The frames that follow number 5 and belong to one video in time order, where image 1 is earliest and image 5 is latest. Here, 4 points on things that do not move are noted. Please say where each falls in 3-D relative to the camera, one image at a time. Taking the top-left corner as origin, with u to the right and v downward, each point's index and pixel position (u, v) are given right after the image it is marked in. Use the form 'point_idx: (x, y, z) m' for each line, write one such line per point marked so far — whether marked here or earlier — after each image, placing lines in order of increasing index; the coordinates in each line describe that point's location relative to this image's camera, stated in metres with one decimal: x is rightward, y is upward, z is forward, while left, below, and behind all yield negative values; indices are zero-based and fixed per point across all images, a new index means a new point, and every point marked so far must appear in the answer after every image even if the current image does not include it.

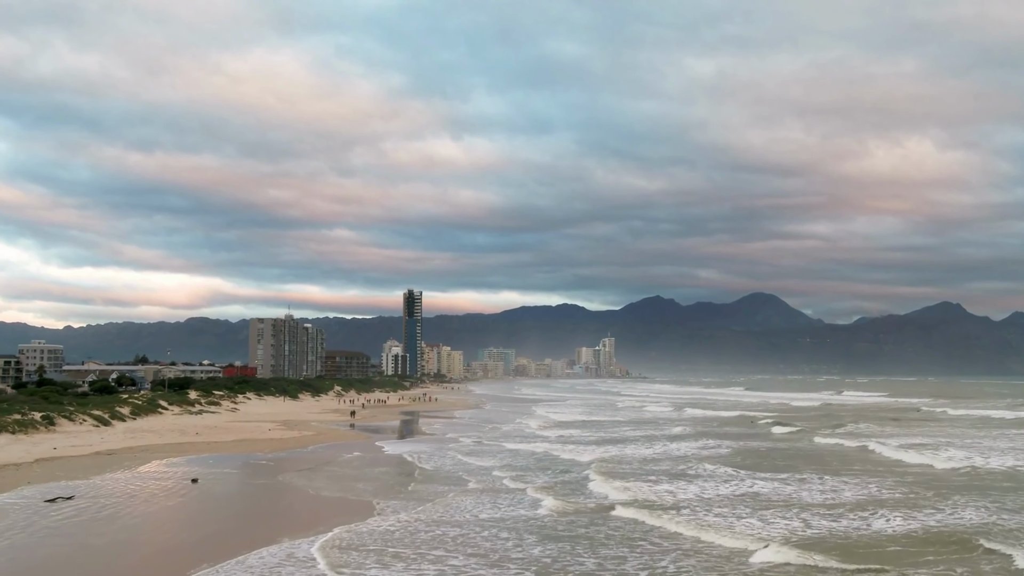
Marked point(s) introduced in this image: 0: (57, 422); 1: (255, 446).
0: (-11.8, -3.5, +18.1) m
1: (-6.2, -3.8, +16.7) m
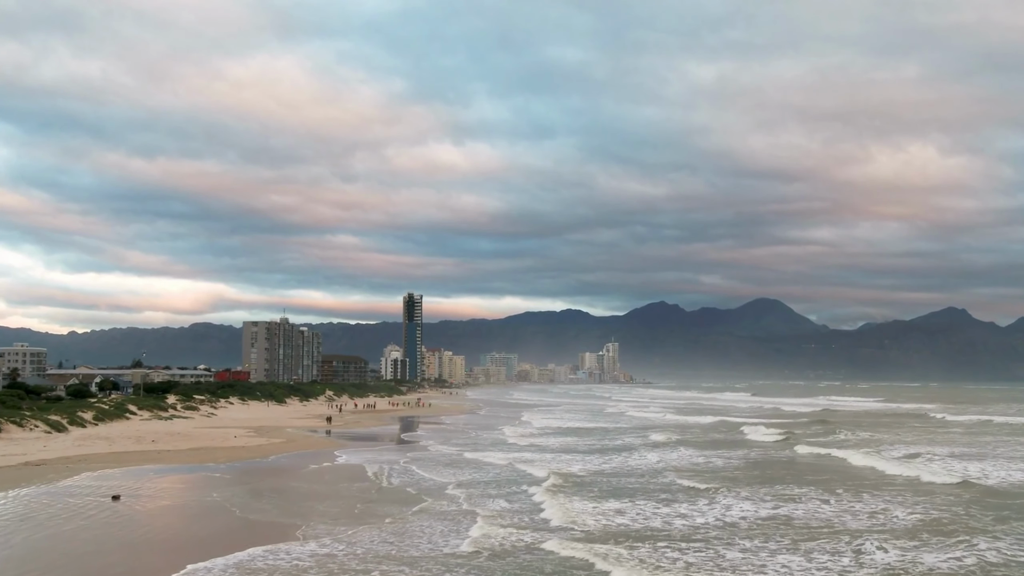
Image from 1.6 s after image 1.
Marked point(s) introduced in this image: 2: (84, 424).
0: (-12.0, -3.3, +16.5) m
1: (-6.4, -3.6, +15.0) m
2: (-11.8, -3.8, +19.2) m
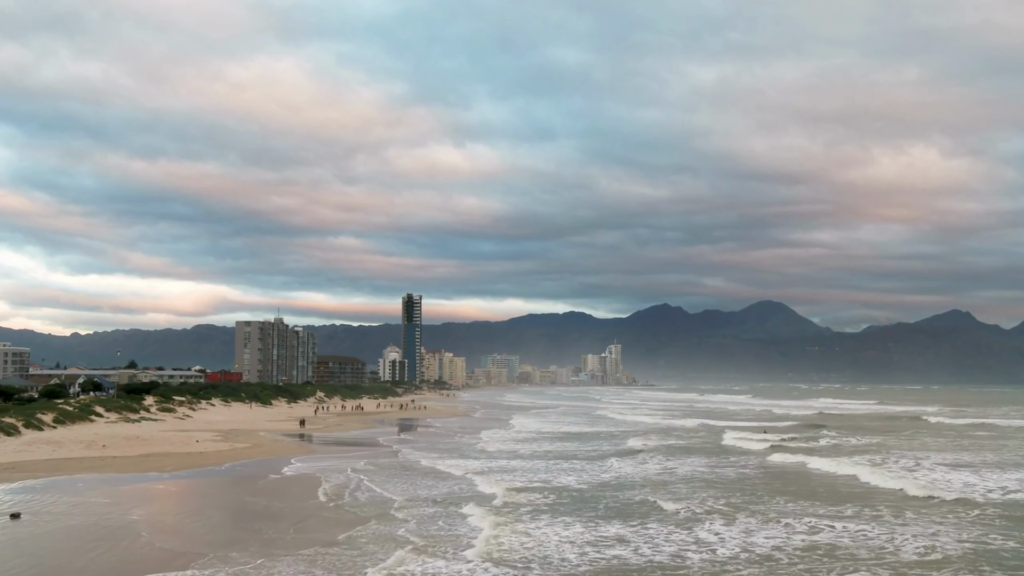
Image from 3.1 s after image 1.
0: (-12.2, -3.1, +15.0) m
1: (-6.6, -3.4, +13.6) m
2: (-12.0, -3.5, +17.8) m
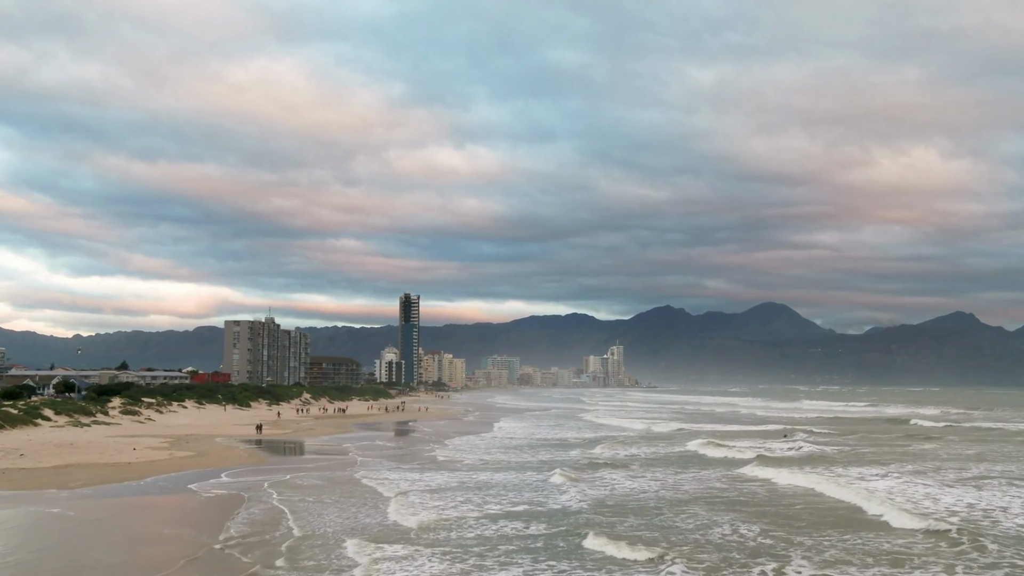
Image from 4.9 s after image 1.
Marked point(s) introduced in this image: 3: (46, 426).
0: (-12.5, -2.8, +13.2) m
1: (-6.9, -3.1, +11.7) m
2: (-12.3, -3.3, +15.9) m
3: (-12.1, -3.6, +18.4) m
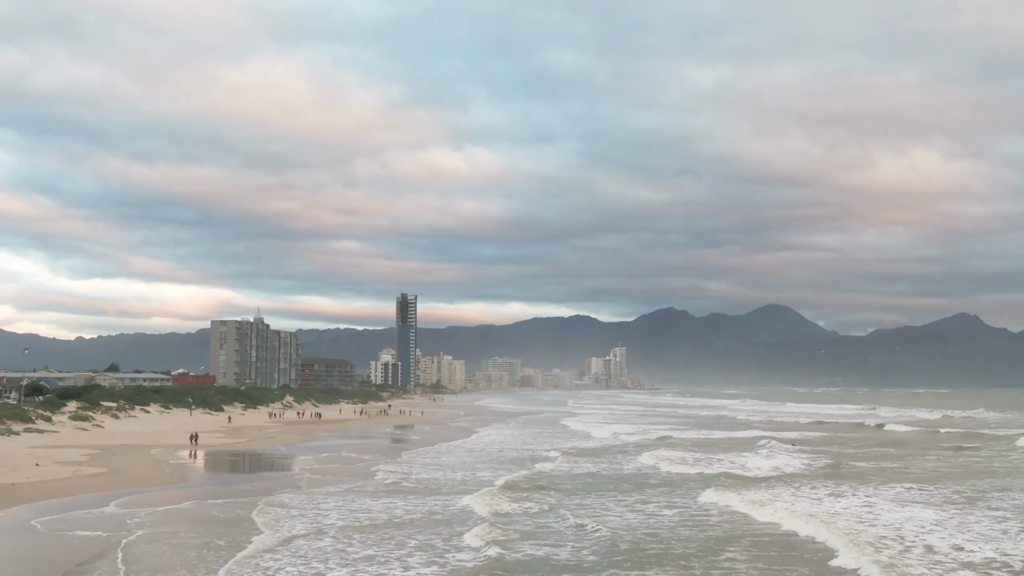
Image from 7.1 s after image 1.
0: (-12.9, -2.6, +11.1) m
1: (-7.3, -2.9, +9.6) m
2: (-12.6, -3.1, +13.8) m
3: (-12.5, -3.4, +16.3) m
